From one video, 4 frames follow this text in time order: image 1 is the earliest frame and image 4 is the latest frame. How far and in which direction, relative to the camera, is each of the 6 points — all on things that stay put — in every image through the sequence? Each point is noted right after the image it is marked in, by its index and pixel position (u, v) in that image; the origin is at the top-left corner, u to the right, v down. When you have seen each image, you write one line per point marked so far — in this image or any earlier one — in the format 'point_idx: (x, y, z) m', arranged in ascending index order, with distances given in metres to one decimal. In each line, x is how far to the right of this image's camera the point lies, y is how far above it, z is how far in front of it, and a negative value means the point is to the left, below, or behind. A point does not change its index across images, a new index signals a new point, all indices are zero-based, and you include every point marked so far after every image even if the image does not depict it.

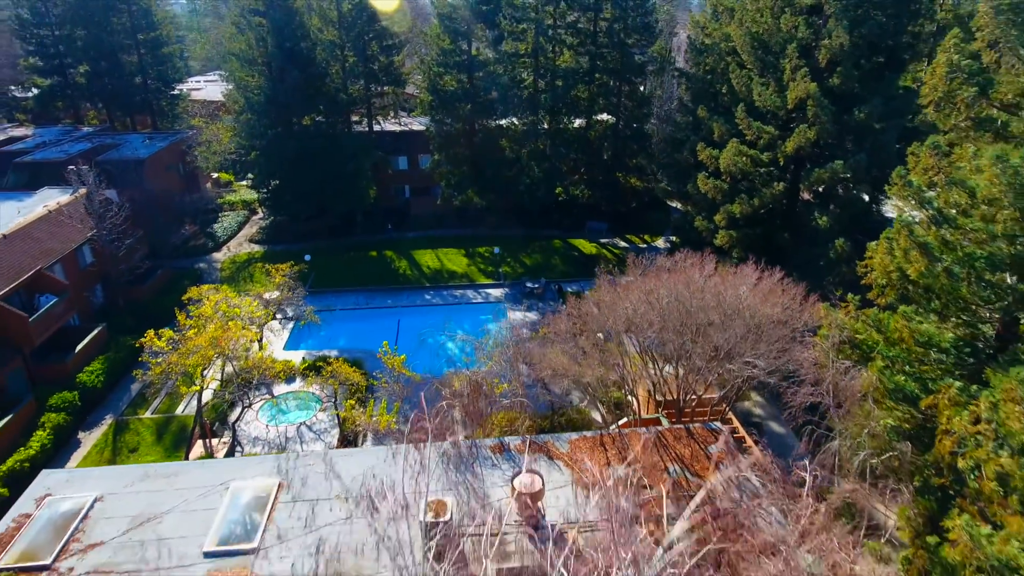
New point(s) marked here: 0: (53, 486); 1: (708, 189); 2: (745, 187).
0: (-6.3, -2.7, +9.3) m
1: (+4.4, +2.2, +15.3) m
2: (+5.2, +2.3, +15.2) m
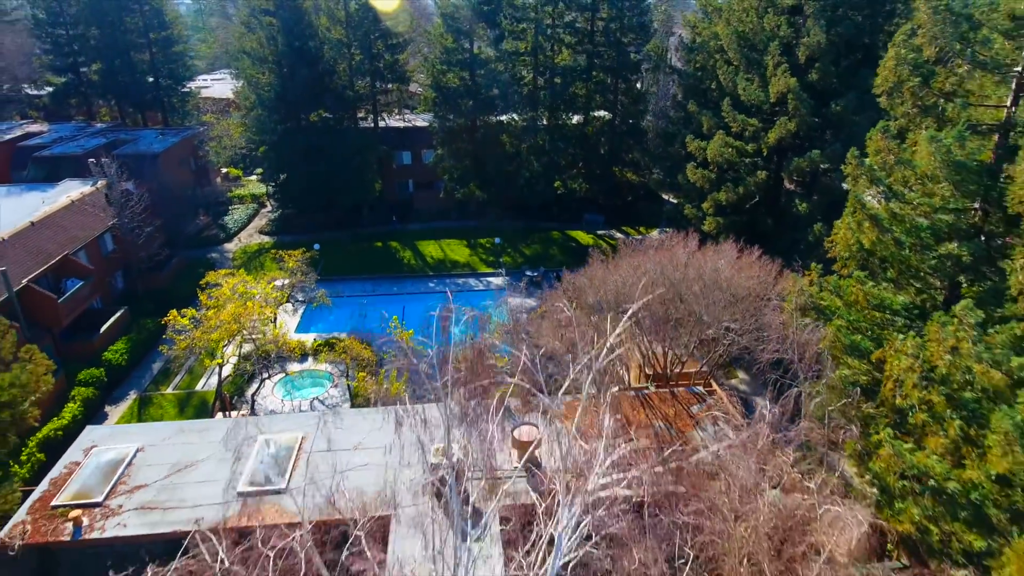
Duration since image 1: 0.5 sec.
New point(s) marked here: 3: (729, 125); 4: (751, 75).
0: (-6.3, -2.3, +10.3) m
1: (+4.4, +2.6, +16.3) m
2: (+5.3, +2.7, +16.2) m
3: (+5.3, +4.0, +16.5) m
4: (+5.7, +5.1, +16.2) m
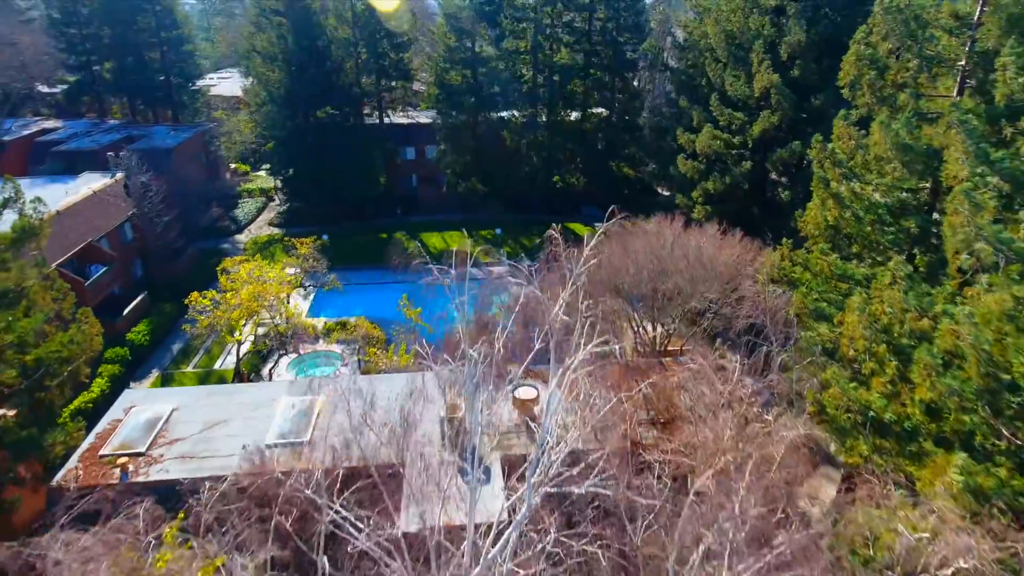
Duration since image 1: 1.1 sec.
0: (-6.3, -1.9, +11.3) m
1: (+4.5, +3.0, +17.4) m
2: (+5.3, +3.1, +17.2) m
3: (+5.3, +4.4, +17.5) m
4: (+5.8, +5.5, +17.3) m
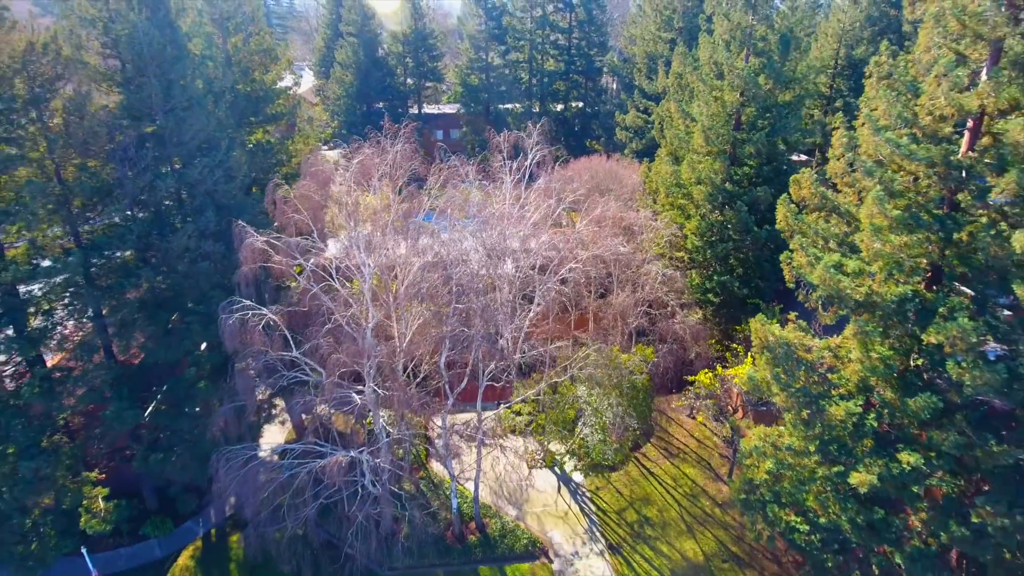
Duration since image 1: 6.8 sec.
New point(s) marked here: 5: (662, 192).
0: (-6.1, +1.5, +22.5) m
1: (+4.6, +6.4, +28.6) m
2: (+5.4, +6.4, +28.5) m
3: (+5.4, +7.7, +28.8) m
4: (+5.9, +8.9, +28.5) m
5: (+4.2, +2.6, +18.8) m
